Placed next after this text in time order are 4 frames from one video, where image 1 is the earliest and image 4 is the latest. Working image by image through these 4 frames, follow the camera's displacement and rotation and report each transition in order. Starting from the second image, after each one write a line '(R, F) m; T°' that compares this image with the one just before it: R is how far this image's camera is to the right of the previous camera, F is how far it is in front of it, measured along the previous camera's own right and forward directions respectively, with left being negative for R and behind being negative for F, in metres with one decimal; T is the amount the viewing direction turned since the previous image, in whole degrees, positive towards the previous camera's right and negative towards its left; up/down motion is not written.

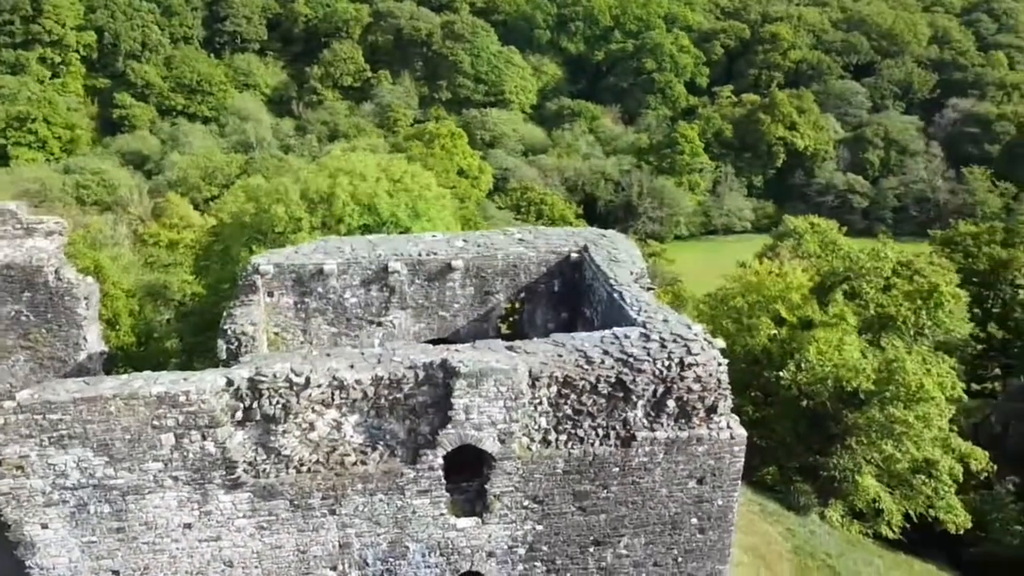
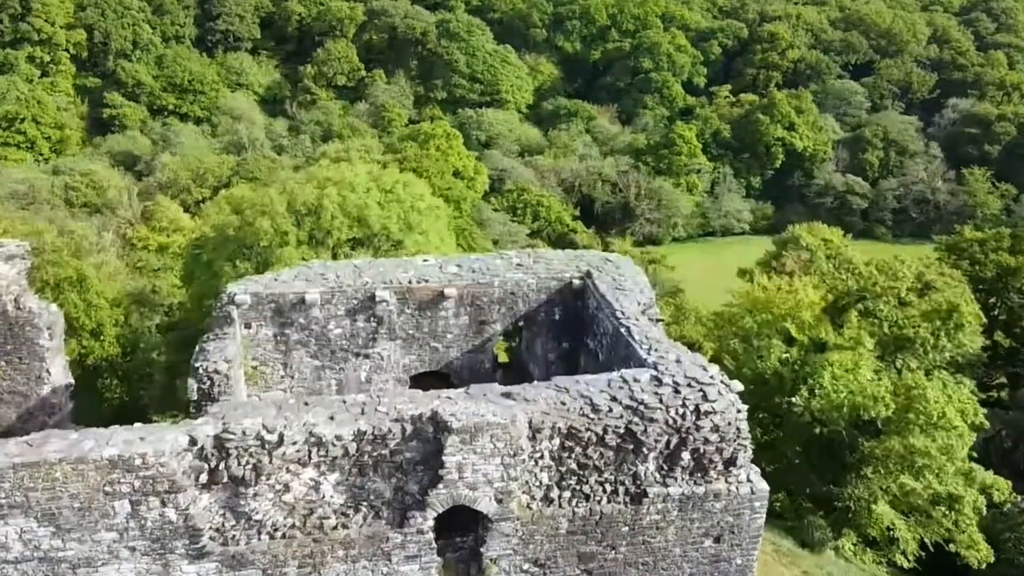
(0.0, +0.9) m; 0°
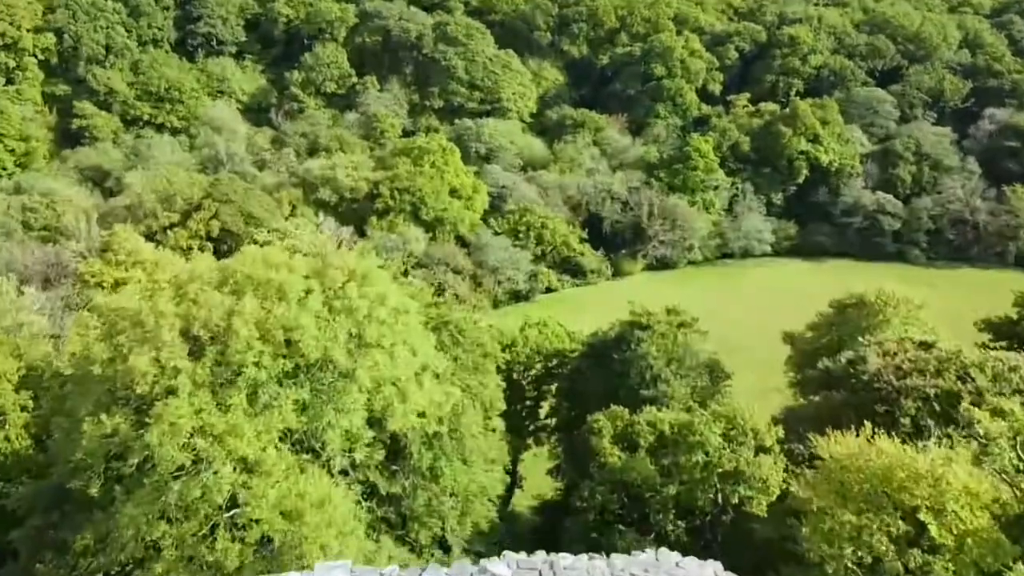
(+0.1, +6.3) m; 0°
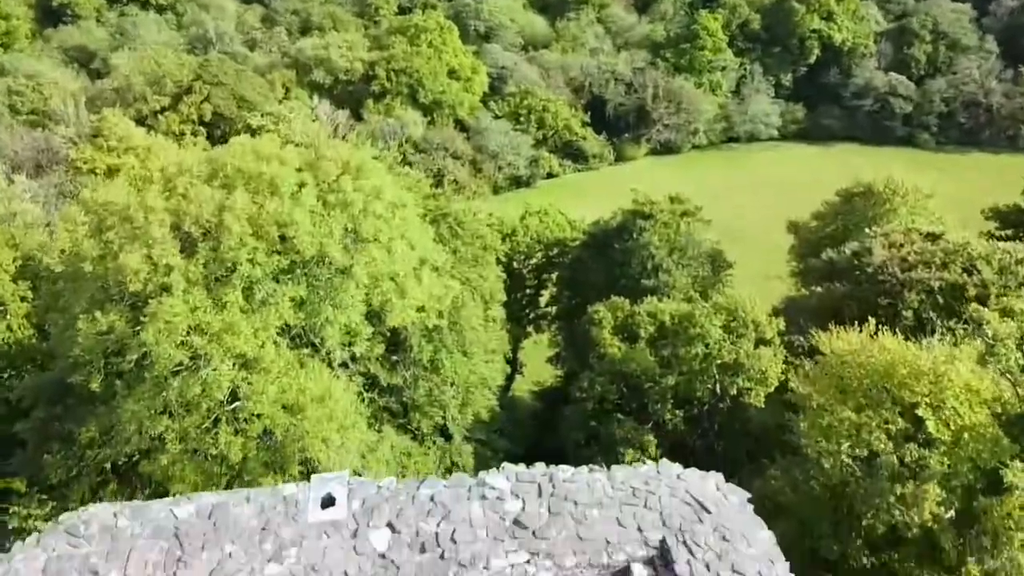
(0.0, +0.4) m; 0°
